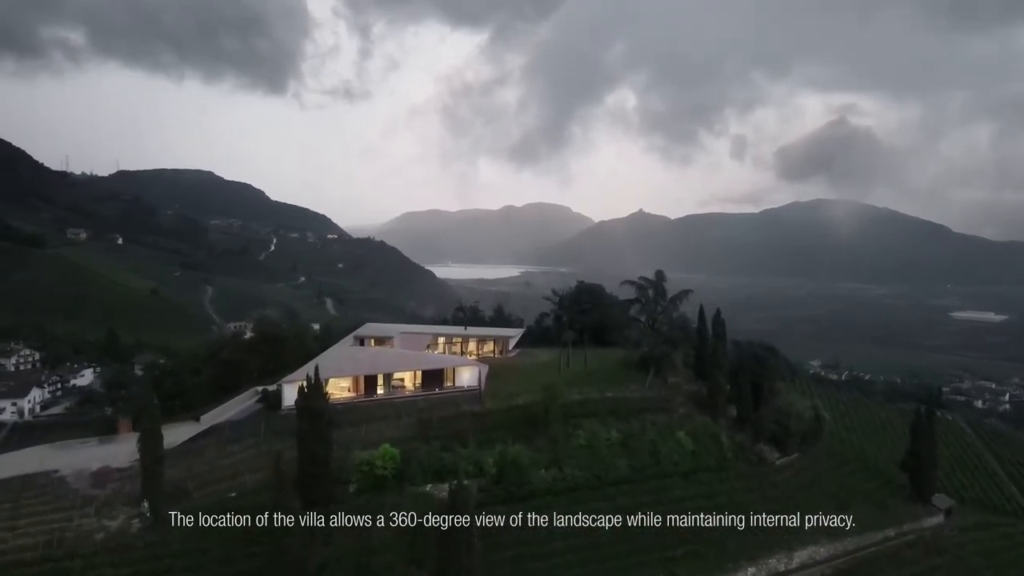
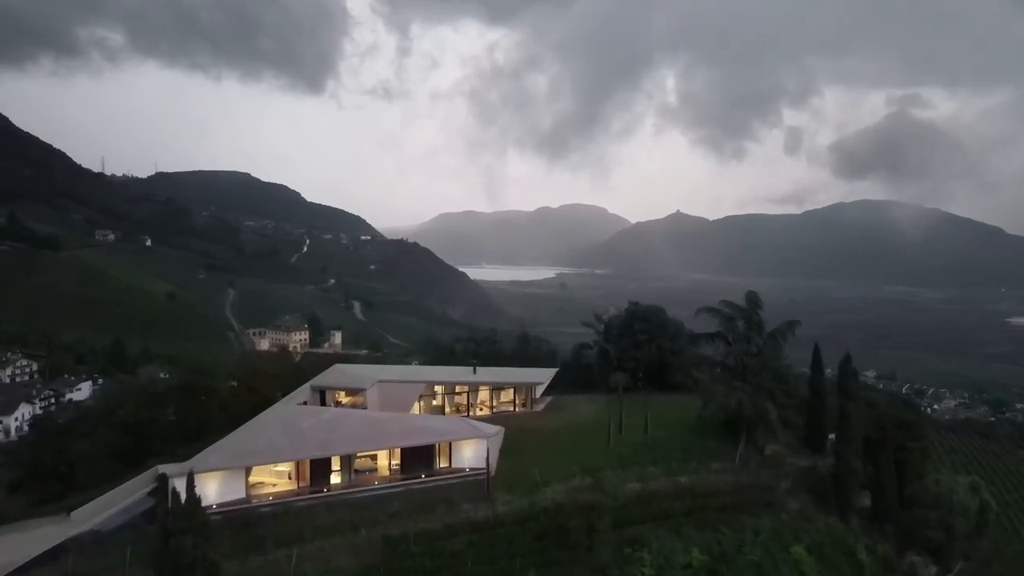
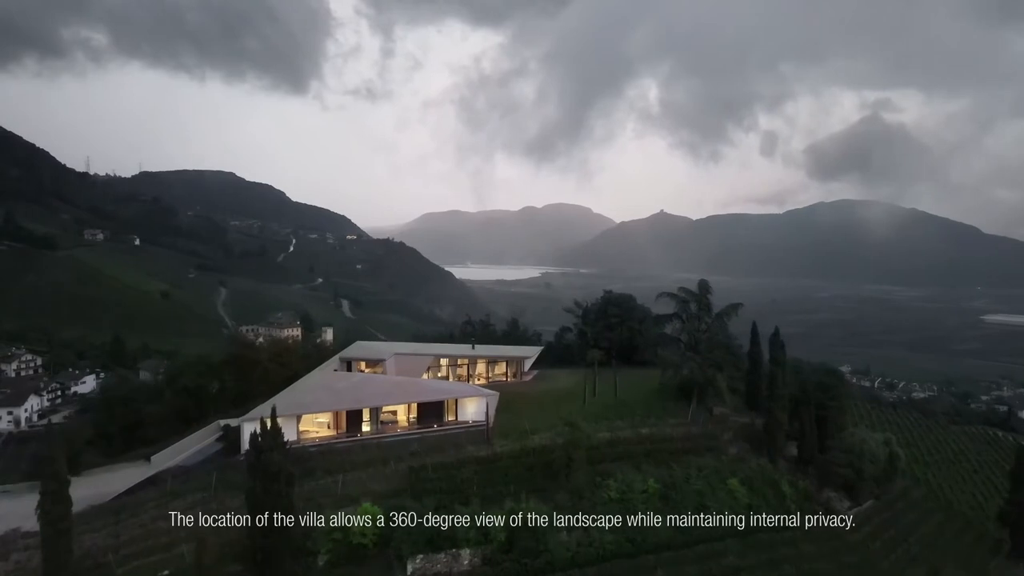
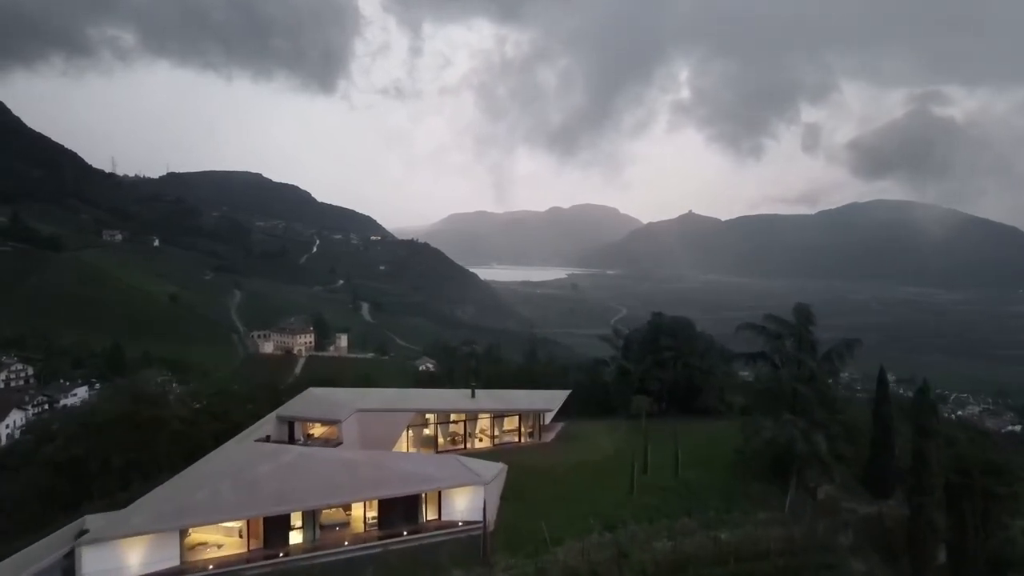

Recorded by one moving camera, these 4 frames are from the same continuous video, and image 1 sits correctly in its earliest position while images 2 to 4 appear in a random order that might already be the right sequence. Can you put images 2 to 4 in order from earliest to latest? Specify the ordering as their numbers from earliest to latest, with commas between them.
3, 2, 4
